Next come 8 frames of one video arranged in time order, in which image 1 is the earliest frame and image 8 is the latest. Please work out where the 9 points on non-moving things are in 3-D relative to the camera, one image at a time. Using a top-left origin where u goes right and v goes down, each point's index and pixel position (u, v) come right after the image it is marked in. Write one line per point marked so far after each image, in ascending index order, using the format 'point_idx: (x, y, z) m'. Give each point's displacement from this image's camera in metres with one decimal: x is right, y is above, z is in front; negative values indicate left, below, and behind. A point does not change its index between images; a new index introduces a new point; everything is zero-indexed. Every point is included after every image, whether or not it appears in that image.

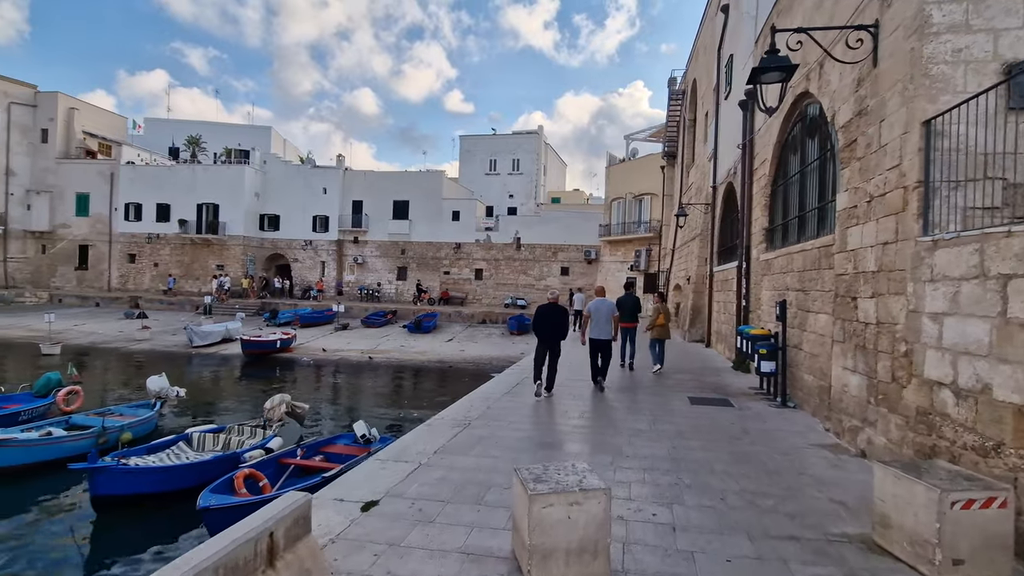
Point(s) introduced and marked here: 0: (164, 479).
0: (-4.0, -2.2, +5.9) m
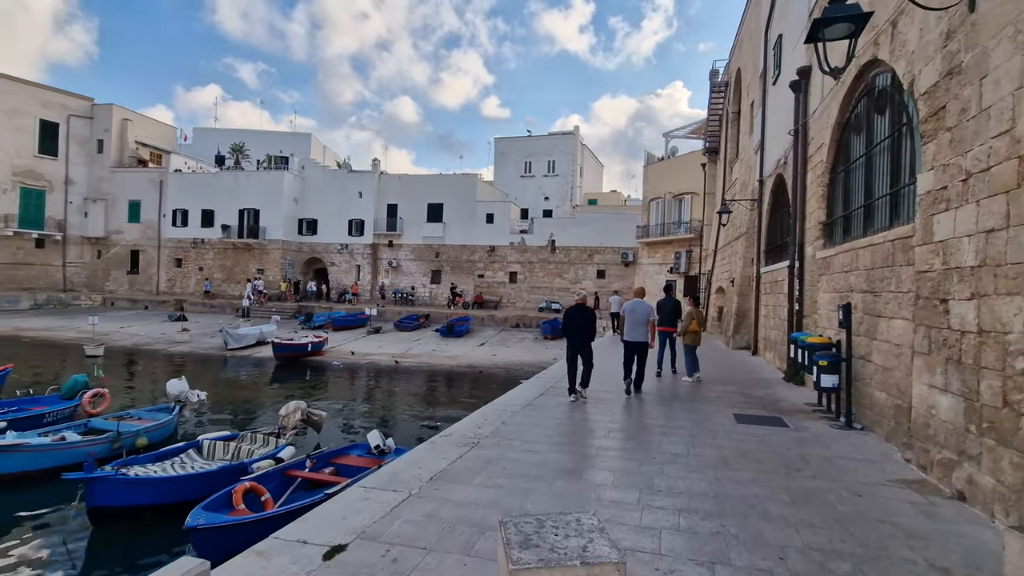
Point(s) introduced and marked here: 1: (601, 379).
0: (-3.8, -2.2, +5.6) m
1: (+1.7, -1.7, +10.0) m
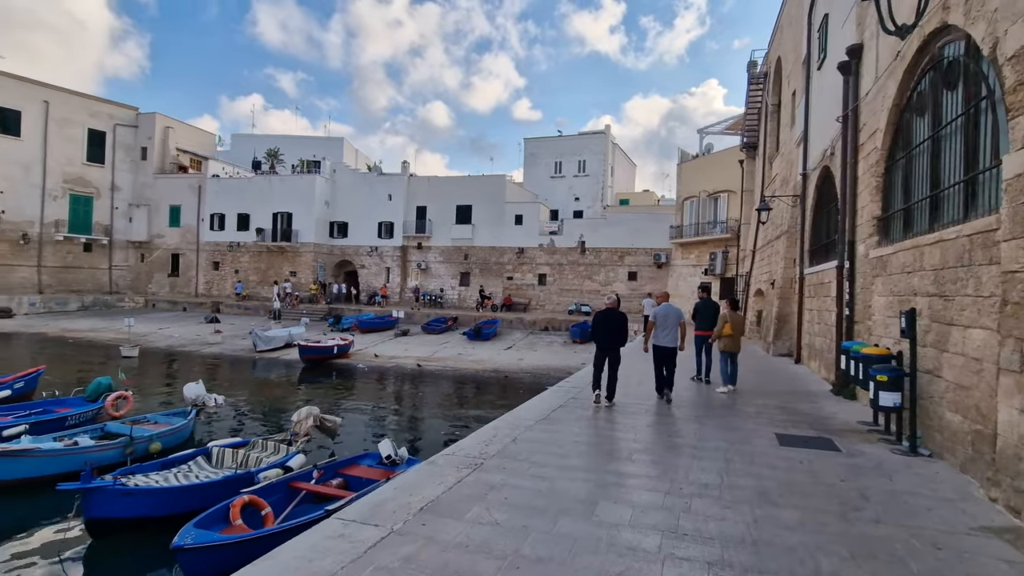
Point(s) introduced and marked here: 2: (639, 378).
0: (-3.6, -2.3, +5.3) m
1: (+2.2, -1.8, +9.4) m
2: (+2.5, -1.8, +10.3) m
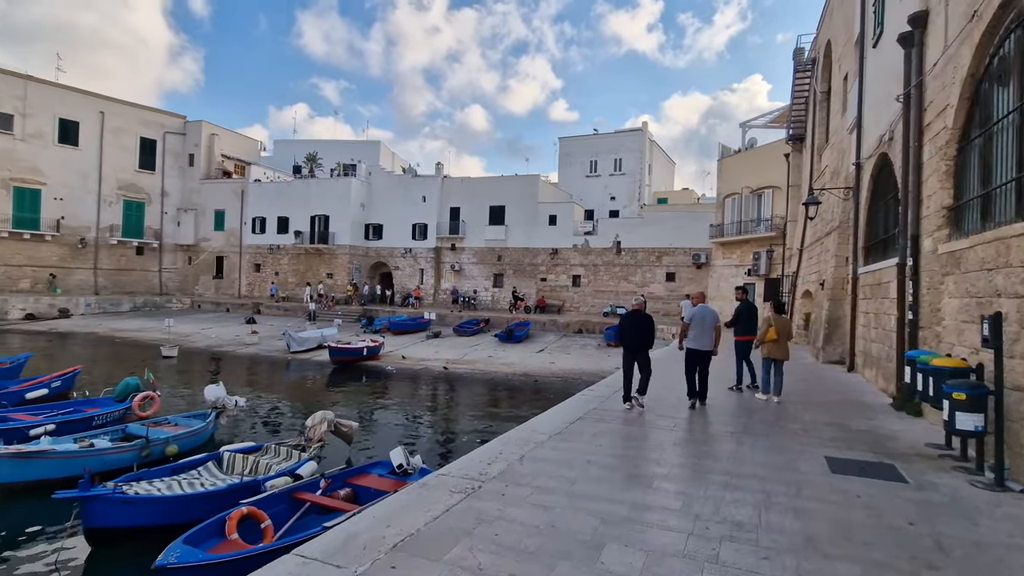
0: (-3.5, -2.3, +5.2) m
1: (+2.6, -1.8, +8.7) m
2: (+3.0, -1.8, +9.6) m
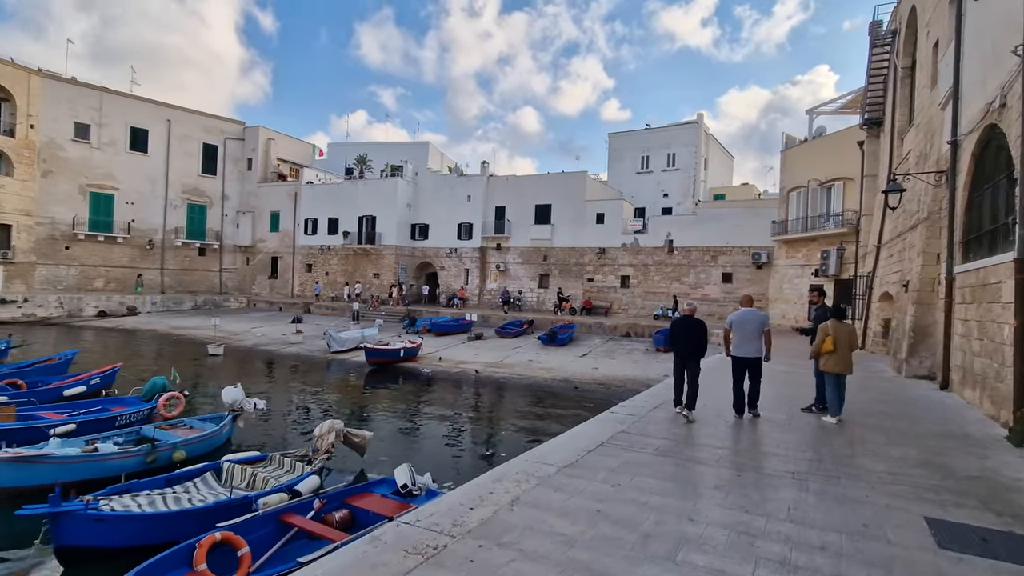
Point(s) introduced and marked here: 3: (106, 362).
0: (-3.4, -2.2, +4.7) m
1: (+3.0, -1.8, +7.7) m
2: (+3.5, -1.8, +8.5) m
3: (-15.7, -2.9, +19.6) m
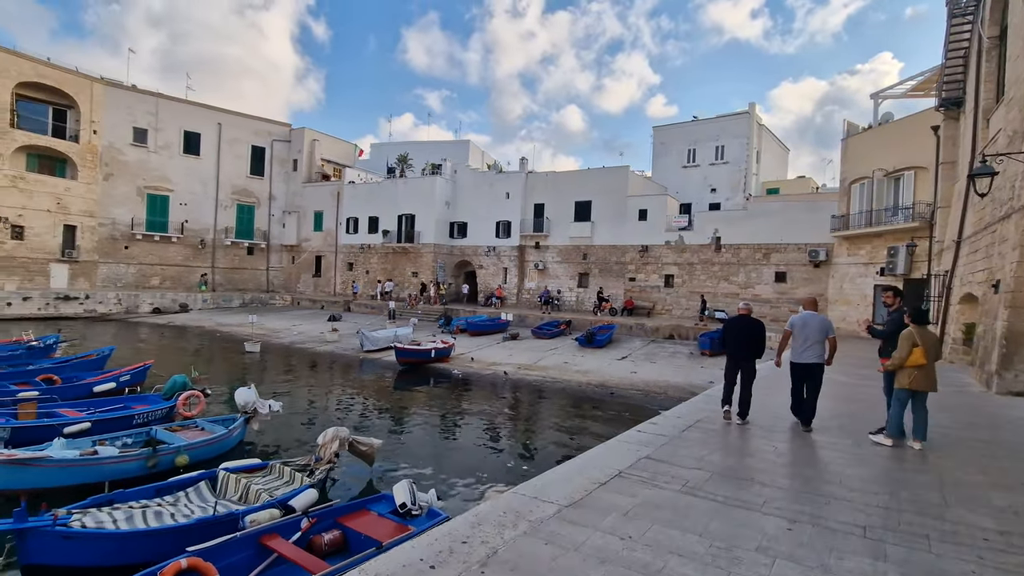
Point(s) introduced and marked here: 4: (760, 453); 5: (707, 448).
0: (-3.4, -2.2, +4.3) m
1: (+3.3, -1.8, +6.7) m
2: (+3.8, -1.8, +7.5) m
3: (-14.3, -2.8, +20.3) m
4: (+2.3, -1.5, +4.7) m
5: (+1.8, -1.5, +4.8) m
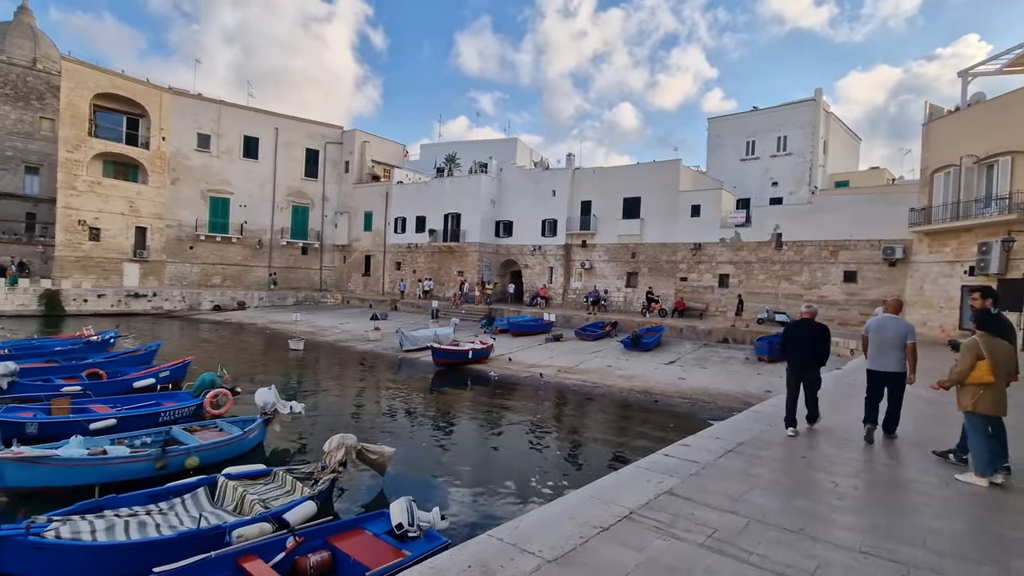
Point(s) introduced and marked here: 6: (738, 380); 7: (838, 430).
0: (-3.4, -2.2, +4.1) m
1: (+3.5, -1.8, +5.7) m
2: (+4.1, -1.8, +6.4) m
3: (-12.6, -2.7, +21.0) m
4: (+2.3, -1.5, +3.9) m
5: (+1.8, -1.5, +4.0) m
6: (+6.3, -2.6, +14.3) m
7: (+3.9, -1.8, +6.1) m
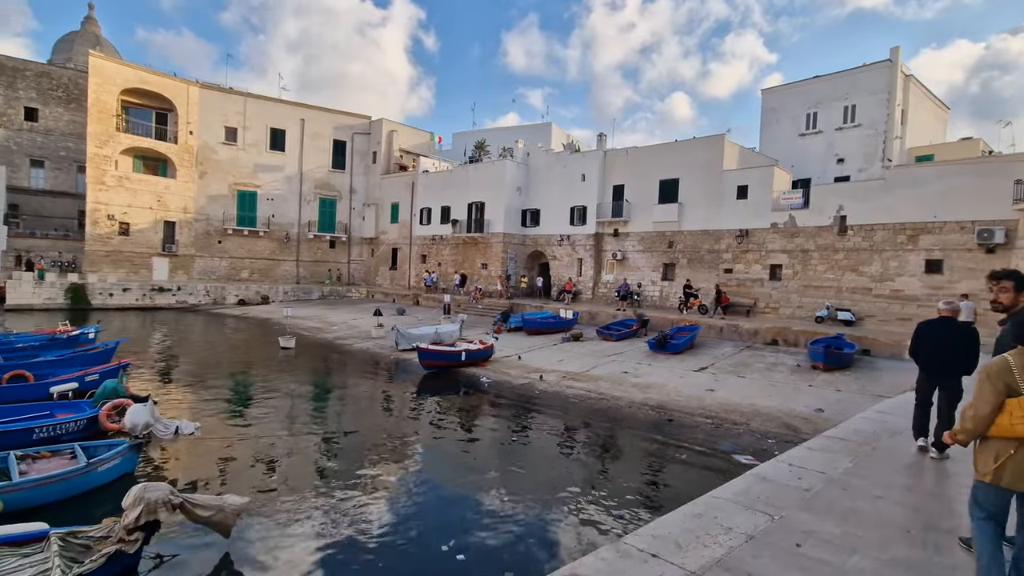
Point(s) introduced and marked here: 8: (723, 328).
0: (-4.6, -2.1, +2.3) m
1: (+2.4, -1.7, +3.3) m
2: (+3.1, -1.7, +3.9) m
3: (-12.0, -2.4, +20.1) m
4: (+1.1, -1.4, +1.5) m
5: (+0.6, -1.4, +1.7) m
6: (+6.1, -2.4, +11.5) m
7: (+2.8, -1.7, +3.6) m
8: (+7.2, -1.4, +17.6) m
